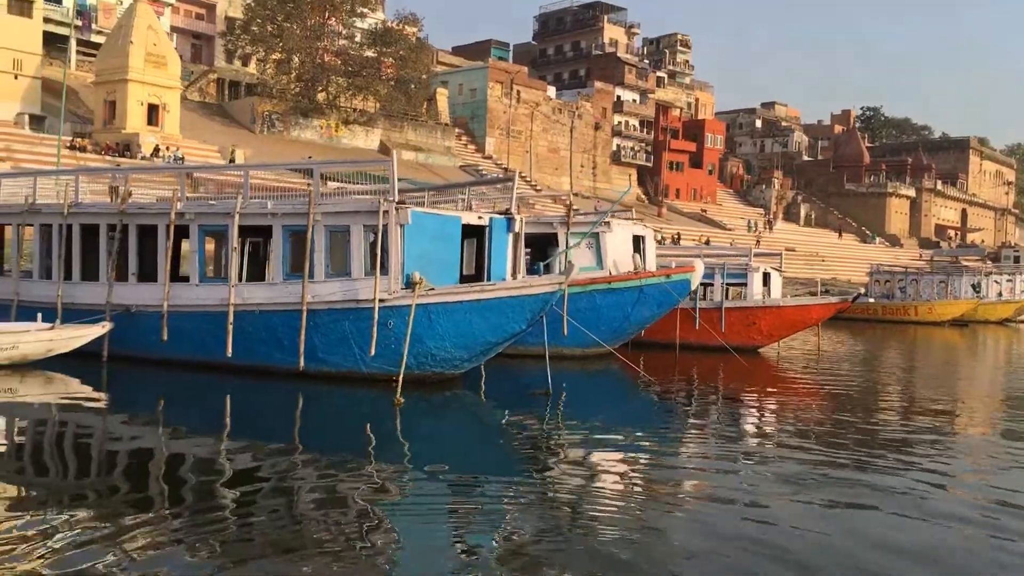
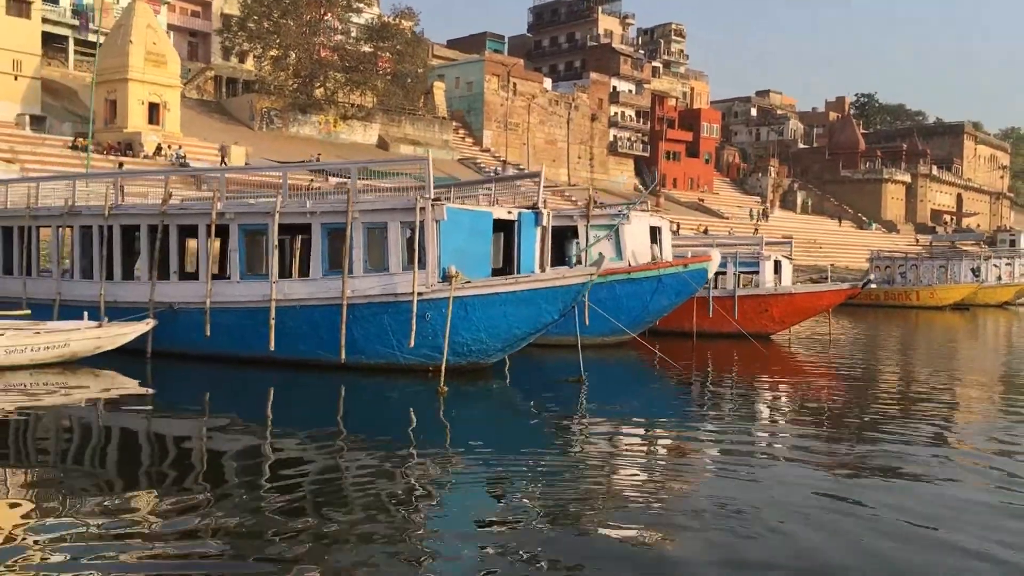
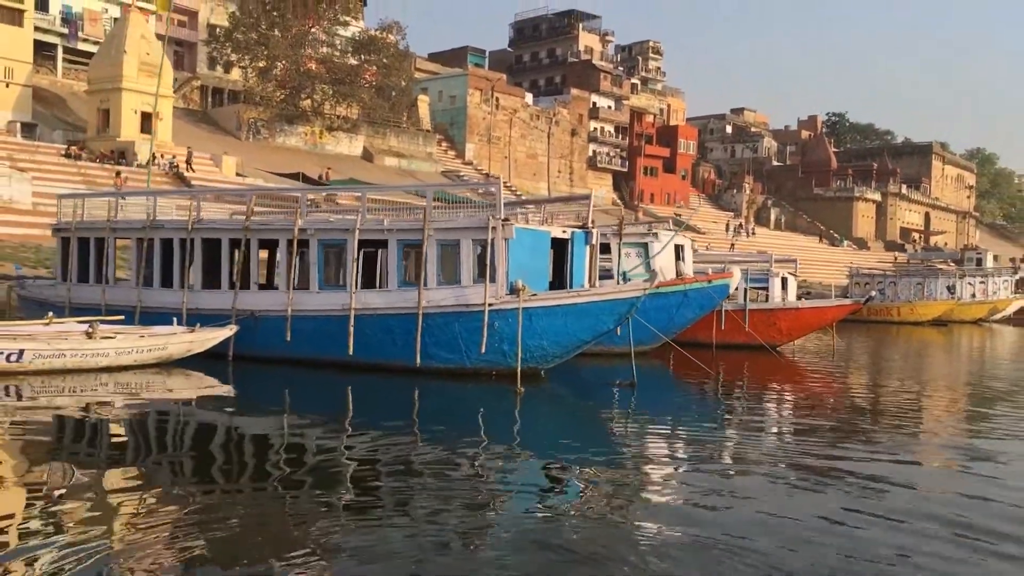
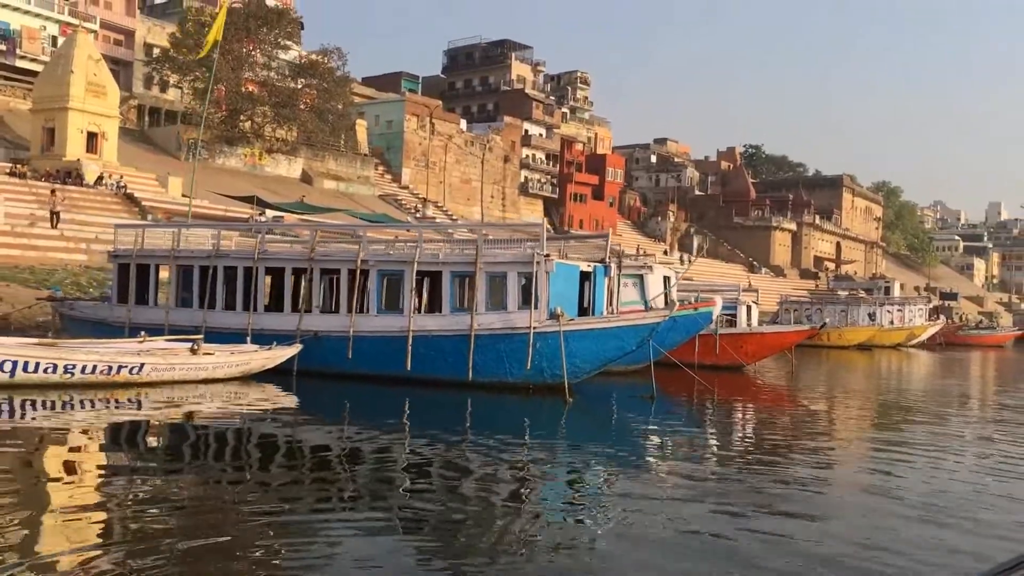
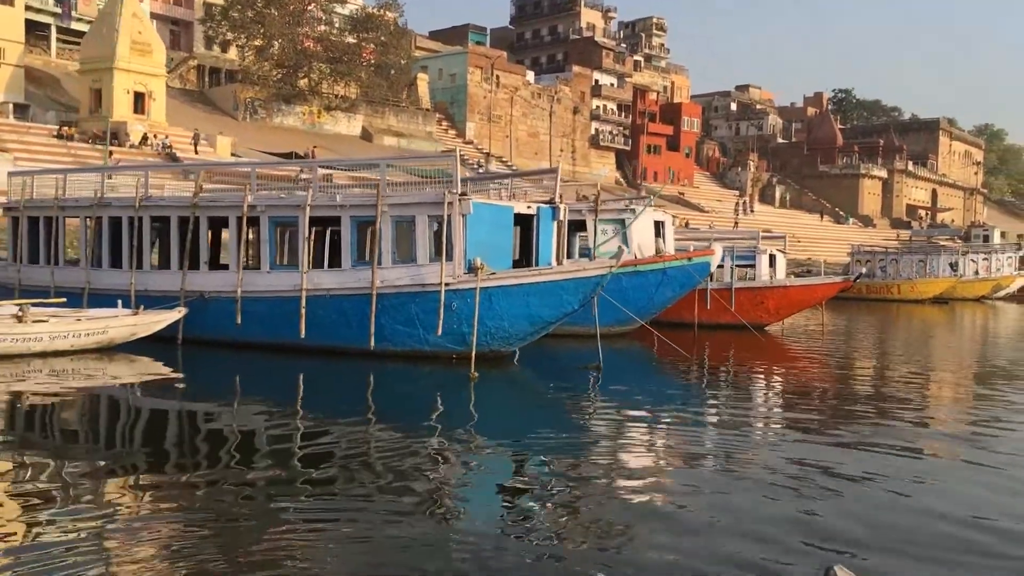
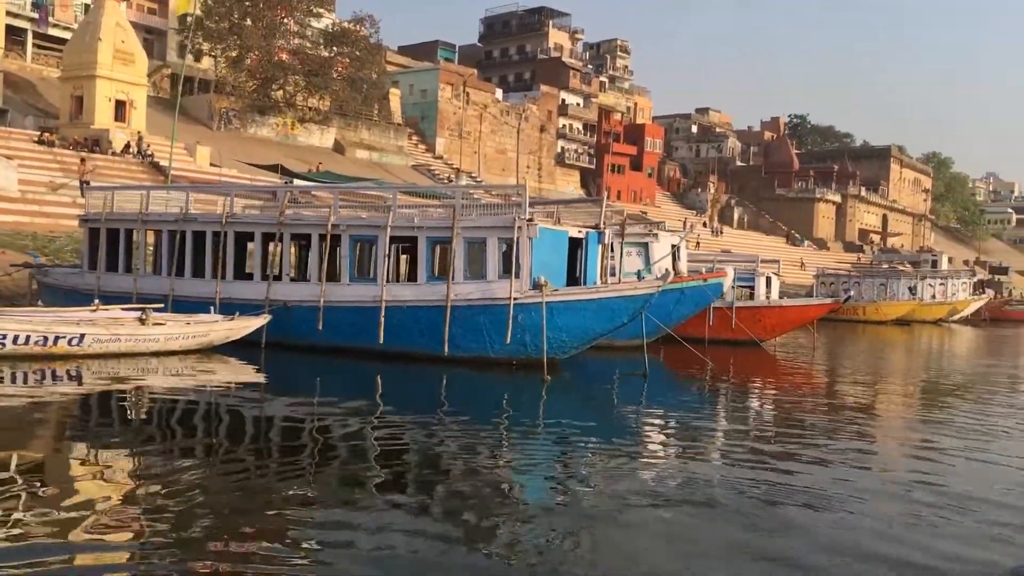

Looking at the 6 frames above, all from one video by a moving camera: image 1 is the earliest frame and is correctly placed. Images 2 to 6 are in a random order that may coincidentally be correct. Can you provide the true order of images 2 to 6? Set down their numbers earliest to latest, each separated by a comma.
2, 5, 3, 6, 4
